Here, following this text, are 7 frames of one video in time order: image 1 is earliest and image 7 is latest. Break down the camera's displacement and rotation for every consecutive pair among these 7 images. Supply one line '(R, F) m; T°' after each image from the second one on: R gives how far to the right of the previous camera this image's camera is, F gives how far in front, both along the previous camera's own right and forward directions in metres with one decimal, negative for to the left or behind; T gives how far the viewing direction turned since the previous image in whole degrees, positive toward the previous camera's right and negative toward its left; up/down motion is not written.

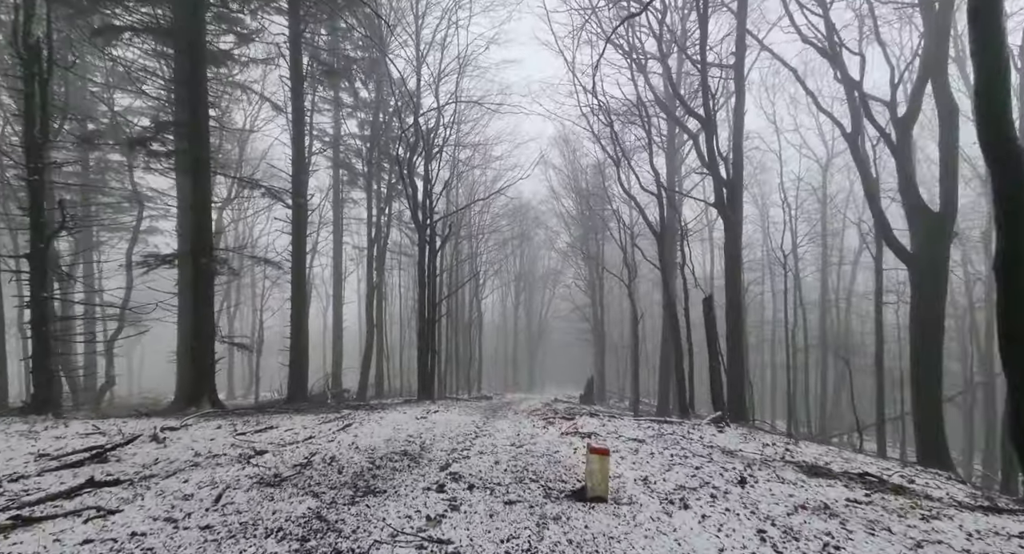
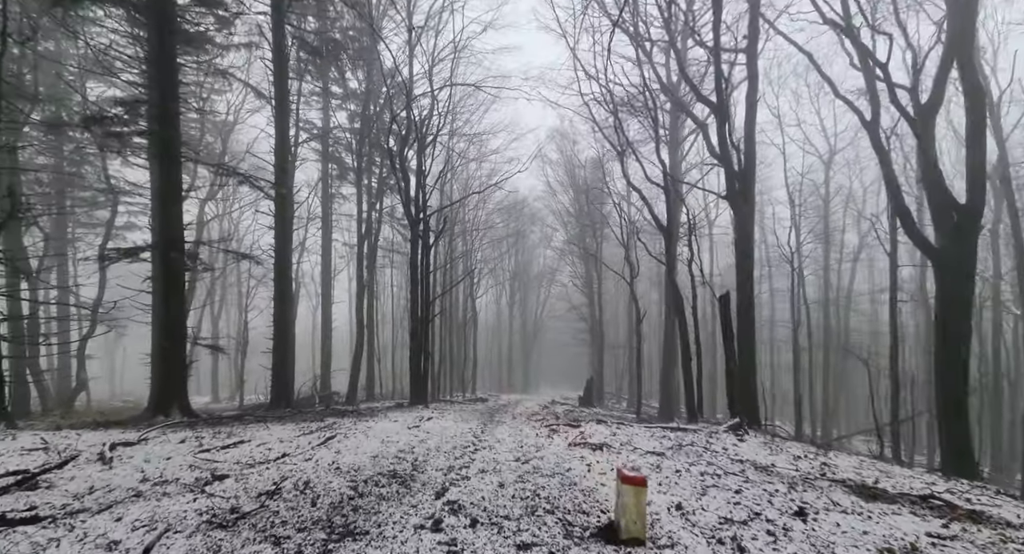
(-0.1, +0.7) m; +1°
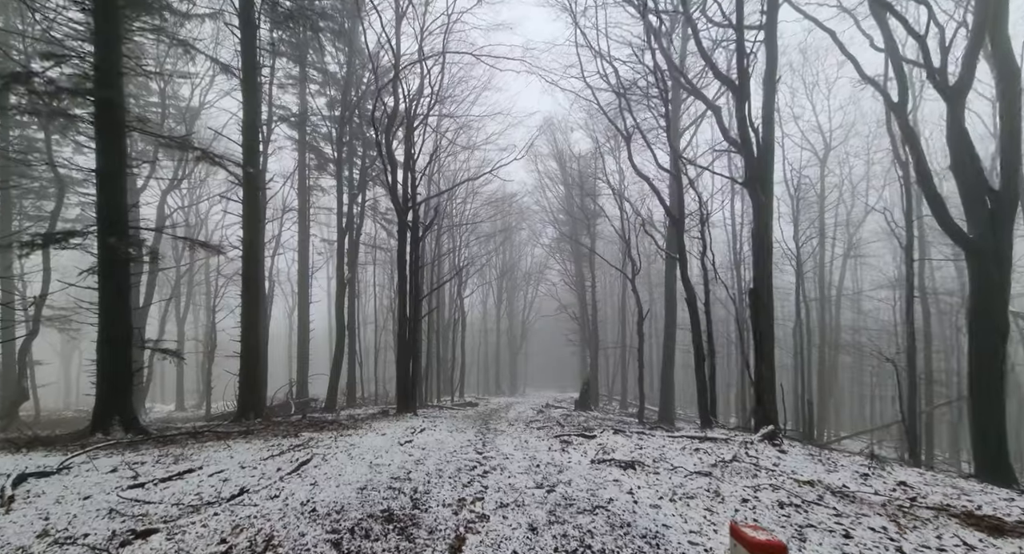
(-0.3, +1.0) m; +2°
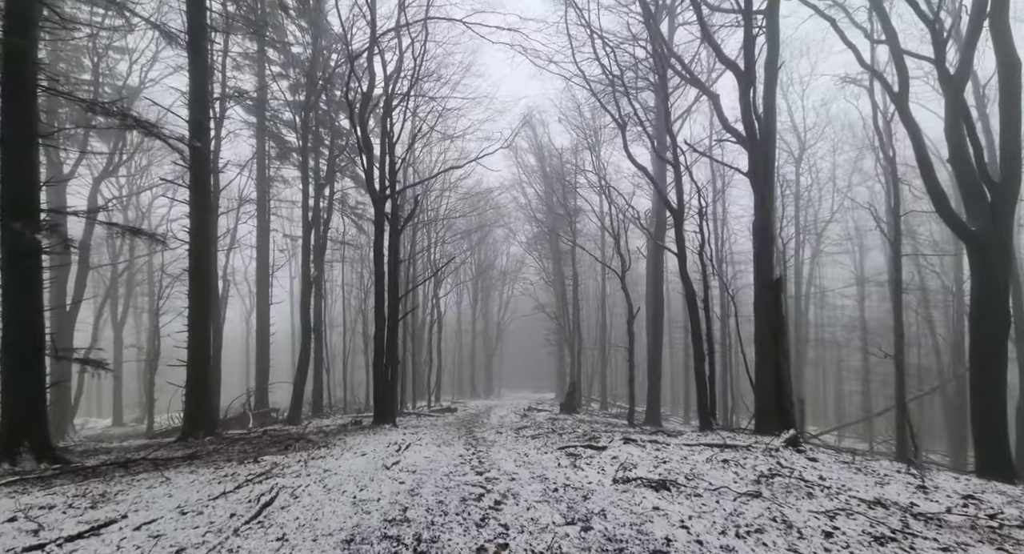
(-0.3, +0.9) m; +3°
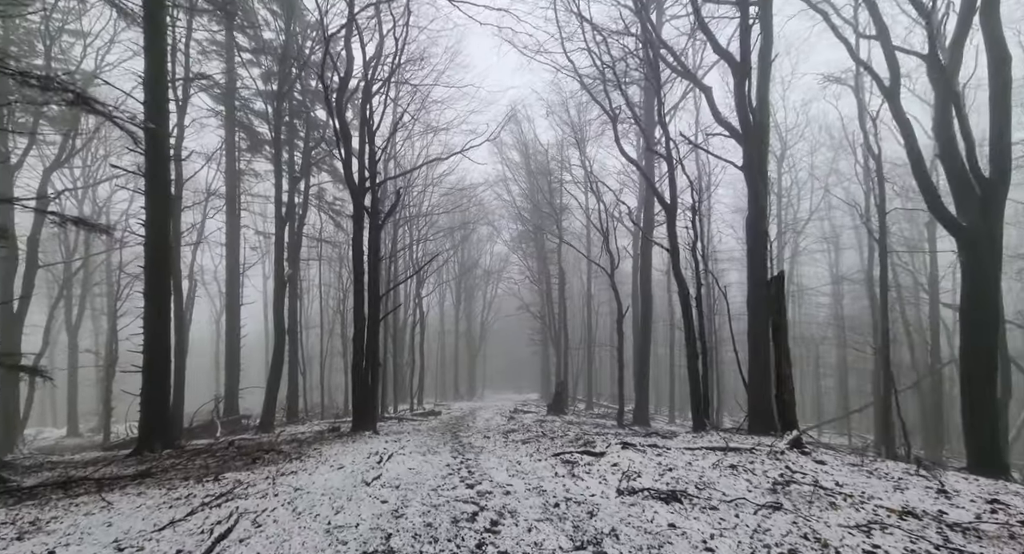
(-0.1, +0.4) m; +2°
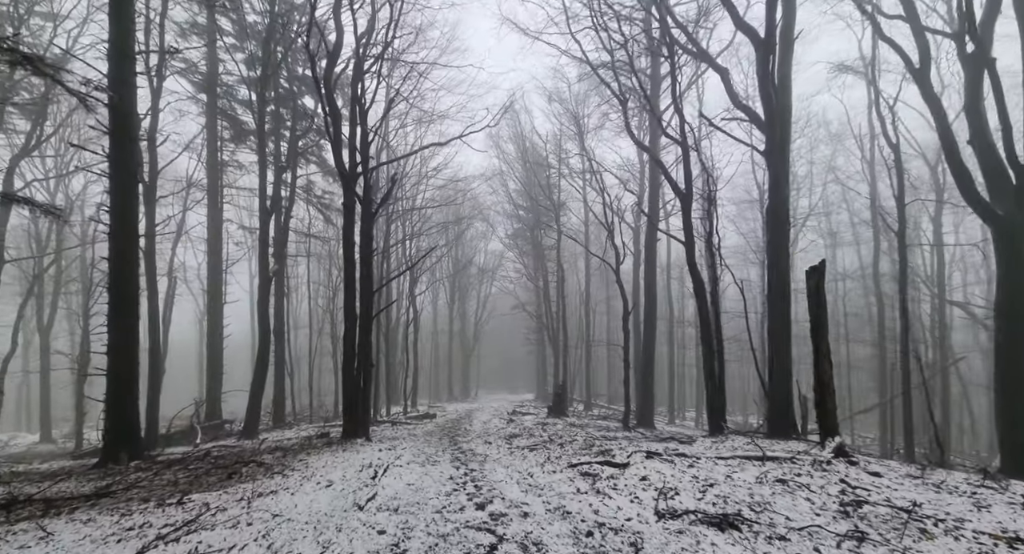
(-0.2, +0.7) m; +1°
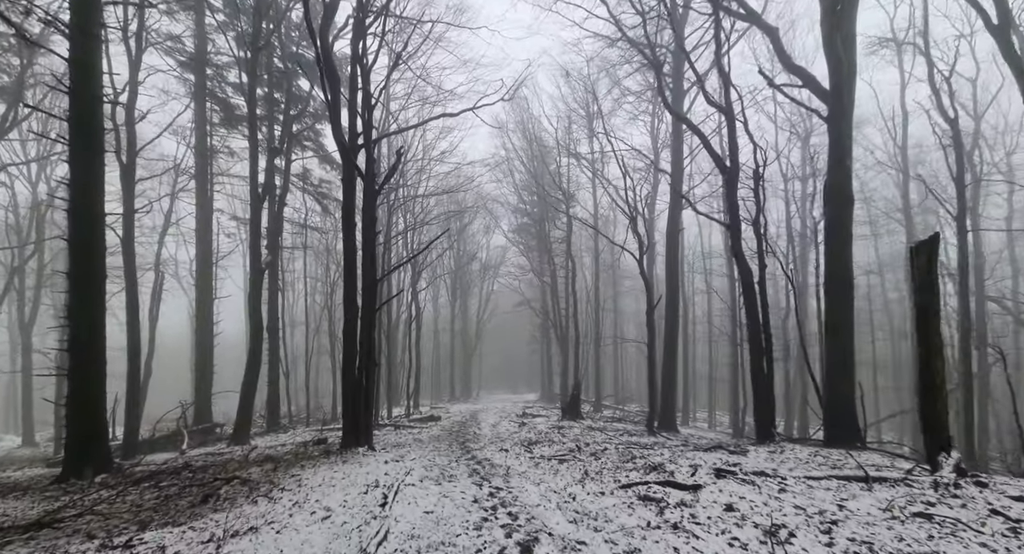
(-0.3, +1.1) m; 0°
